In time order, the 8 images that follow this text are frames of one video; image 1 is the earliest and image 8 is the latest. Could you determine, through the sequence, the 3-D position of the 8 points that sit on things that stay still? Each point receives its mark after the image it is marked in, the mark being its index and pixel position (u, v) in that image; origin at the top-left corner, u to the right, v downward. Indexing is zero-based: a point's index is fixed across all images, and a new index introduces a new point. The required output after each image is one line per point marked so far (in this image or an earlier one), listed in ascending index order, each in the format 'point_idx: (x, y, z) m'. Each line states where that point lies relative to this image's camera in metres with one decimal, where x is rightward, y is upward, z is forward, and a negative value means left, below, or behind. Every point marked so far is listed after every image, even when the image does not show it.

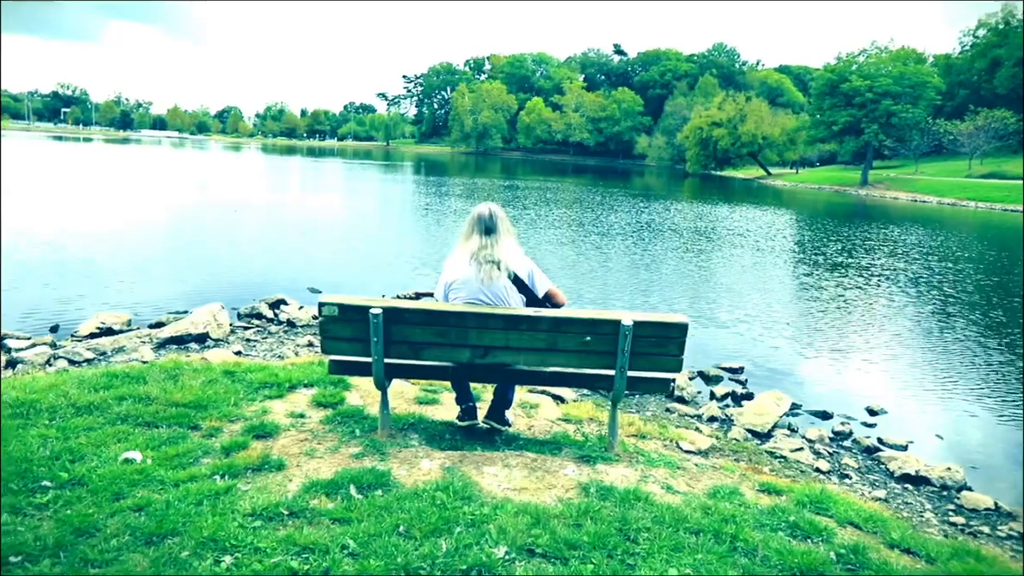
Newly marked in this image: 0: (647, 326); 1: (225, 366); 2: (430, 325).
0: (+1.6, -0.4, +8.1) m
1: (-4.6, -1.3, +11.4) m
2: (-0.9, -0.4, +8.1) m
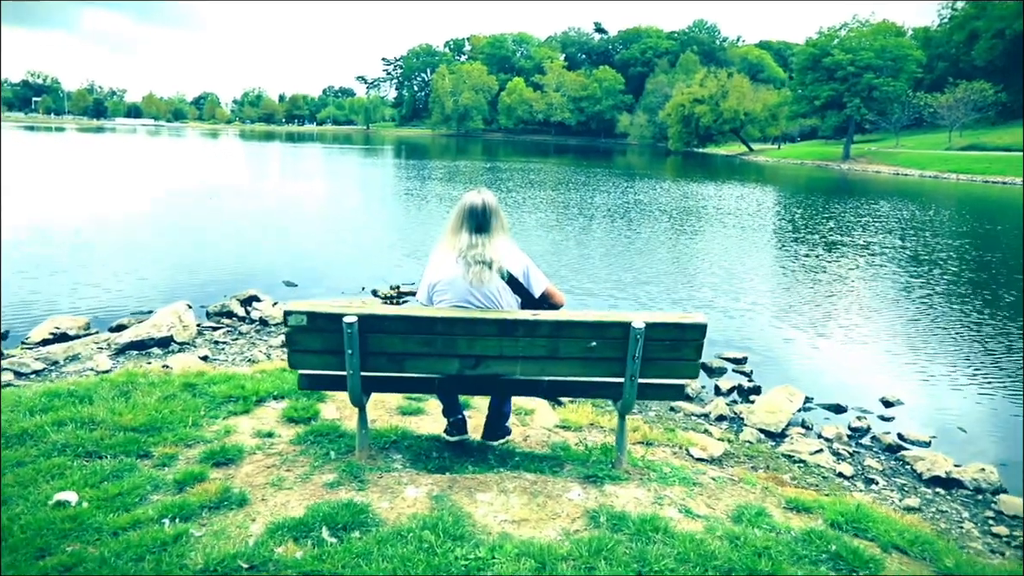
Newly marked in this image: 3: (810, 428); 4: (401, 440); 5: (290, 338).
0: (+1.5, -0.4, +7.1) m
1: (-4.7, -1.3, +10.3) m
2: (-1.0, -0.5, +7.1) m
3: (+4.7, -2.2, +11.1) m
4: (-1.3, -1.8, +8.4) m
5: (-2.2, -0.5, +7.1) m
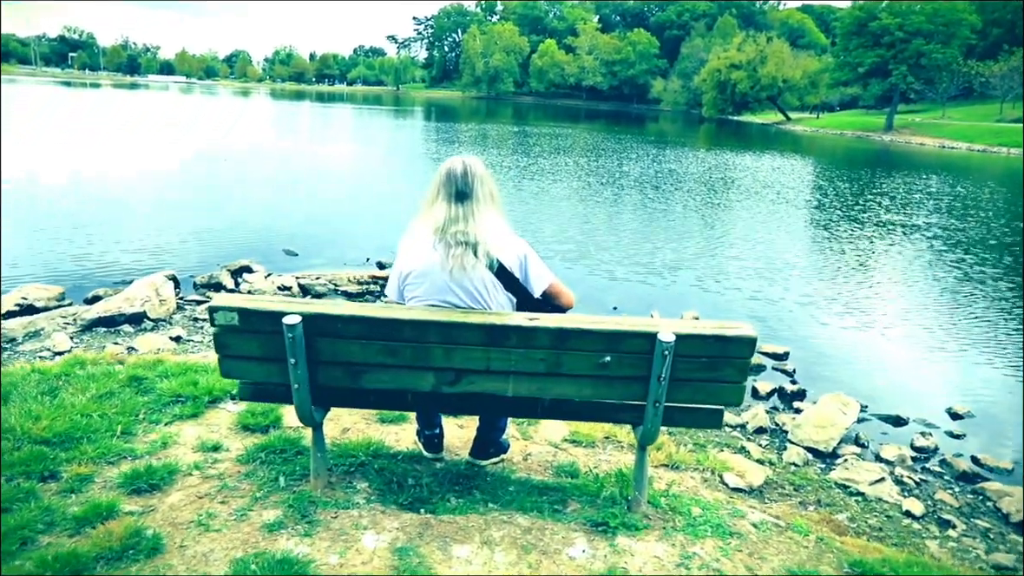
0: (+1.4, -0.4, +5.5) m
1: (-4.7, -1.0, +8.9) m
2: (-1.1, -0.4, +5.5) m
3: (+4.7, -2.1, +9.4) m
4: (-1.4, -1.7, +6.9) m
5: (-2.3, -0.4, +5.6) m
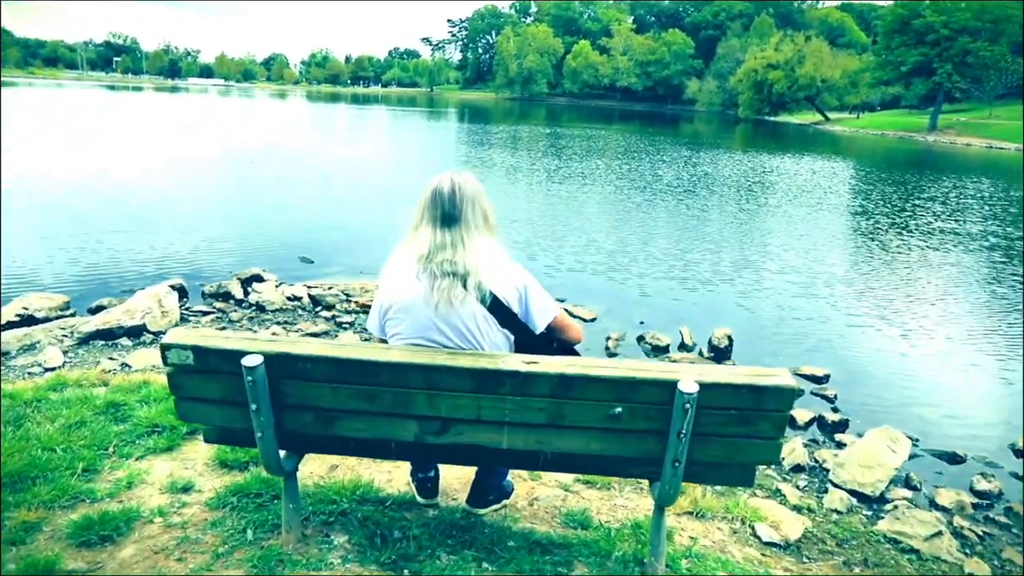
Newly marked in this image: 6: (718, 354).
0: (+1.4, -0.7, +4.6) m
1: (-4.6, -1.2, +8.3) m
2: (-1.1, -0.6, +4.8) m
3: (+4.8, -2.4, +8.4) m
4: (-1.4, -1.9, +6.2) m
5: (-2.4, -0.6, +4.9) m
6: (+3.7, -1.2, +12.8) m
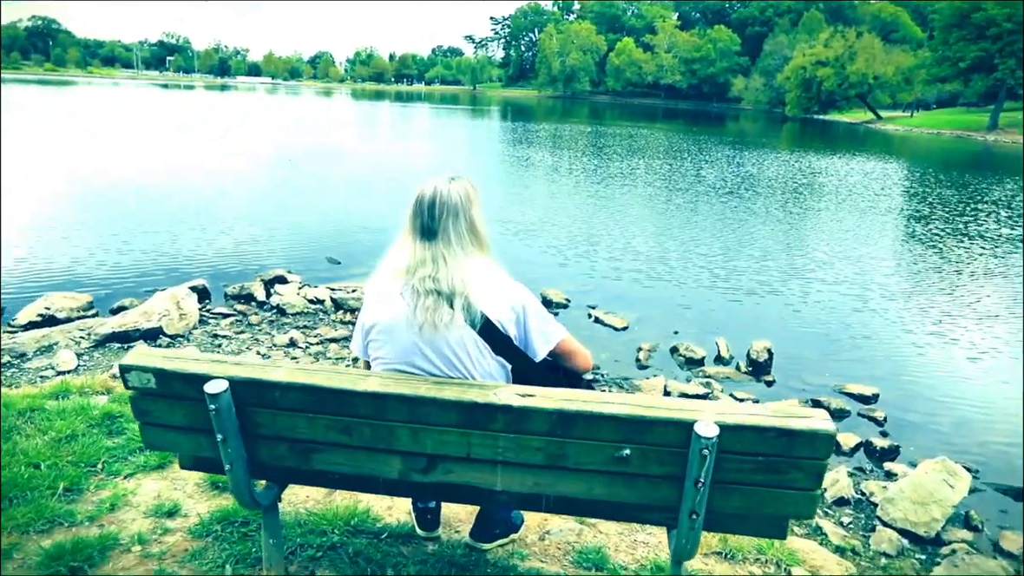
0: (+1.3, -0.8, +4.0) m
1: (-4.4, -1.3, +8.0) m
2: (-1.1, -0.7, +4.3) m
3: (+5.0, -2.6, +7.6) m
4: (-1.3, -2.0, +5.7) m
5: (-2.4, -0.7, +4.5) m
6: (+4.1, -1.4, +12.0) m
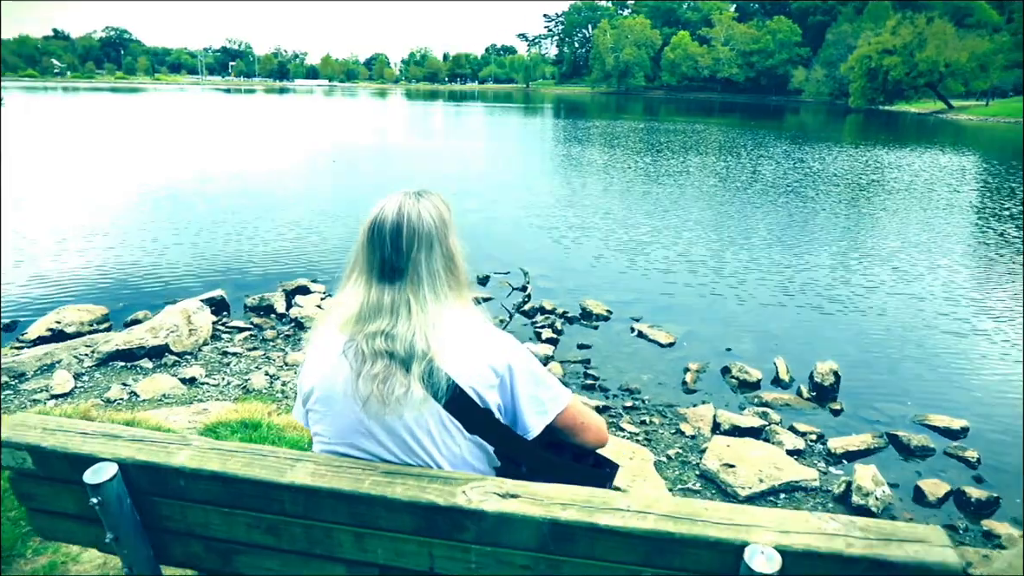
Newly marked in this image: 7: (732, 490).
0: (+1.2, -1.1, +2.7) m
1: (-4.2, -1.5, +7.2) m
2: (-1.2, -1.0, +3.2) m
3: (+5.1, -2.8, +6.1) m
4: (-1.3, -2.3, +4.7) m
5: (-2.4, -1.0, +3.5) m
6: (+4.6, -1.6, +10.5) m
7: (+2.4, -2.2, +7.7) m
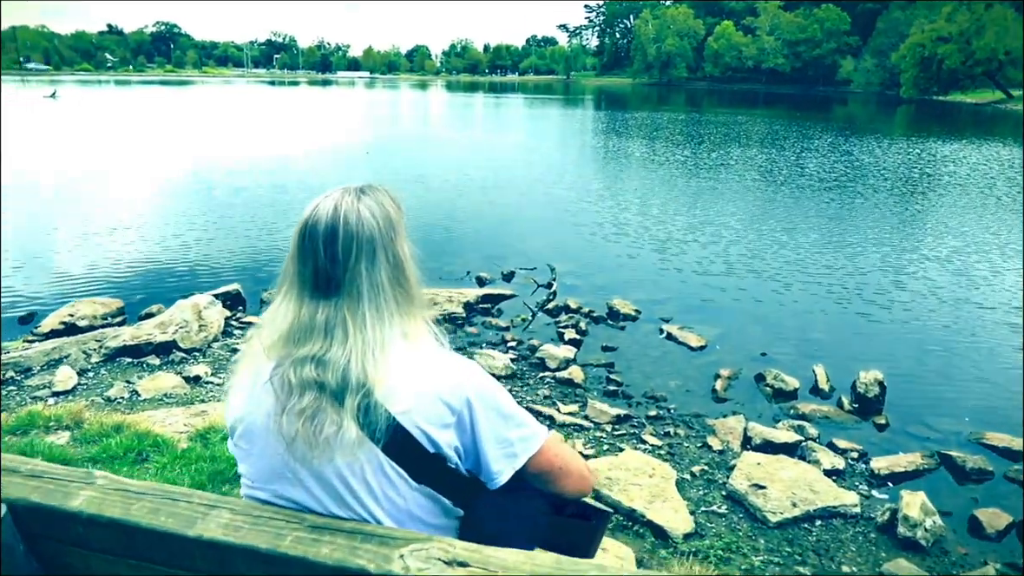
0: (+1.0, -1.2, +2.1) m
1: (-4.2, -1.5, +6.8) m
2: (-1.4, -1.0, +2.7) m
3: (+5.1, -2.9, +5.2) m
4: (-1.4, -2.3, +4.2) m
5: (-2.6, -1.0, +3.0) m
6: (+4.8, -1.6, +9.7) m
7: (+2.5, -2.2, +7.0) m
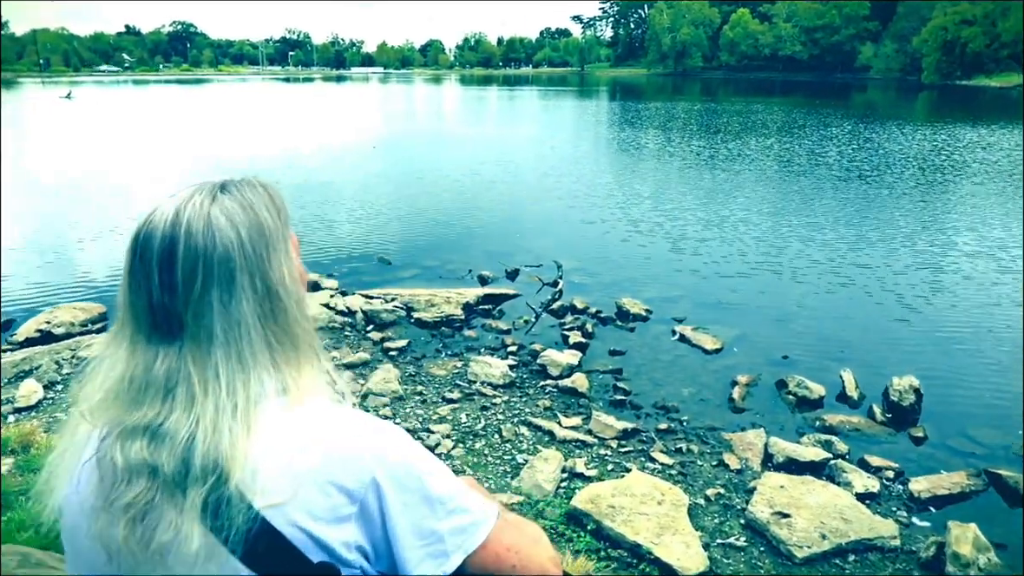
0: (+0.8, -1.2, +1.2) m
1: (-4.3, -1.6, +6.1) m
2: (-1.6, -1.2, +1.9) m
3: (+4.9, -2.9, +4.3) m
4: (-1.6, -2.4, +3.4) m
5: (-2.8, -1.1, +2.3) m
6: (+4.8, -1.6, +8.8) m
7: (+2.4, -2.3, +6.2) m
